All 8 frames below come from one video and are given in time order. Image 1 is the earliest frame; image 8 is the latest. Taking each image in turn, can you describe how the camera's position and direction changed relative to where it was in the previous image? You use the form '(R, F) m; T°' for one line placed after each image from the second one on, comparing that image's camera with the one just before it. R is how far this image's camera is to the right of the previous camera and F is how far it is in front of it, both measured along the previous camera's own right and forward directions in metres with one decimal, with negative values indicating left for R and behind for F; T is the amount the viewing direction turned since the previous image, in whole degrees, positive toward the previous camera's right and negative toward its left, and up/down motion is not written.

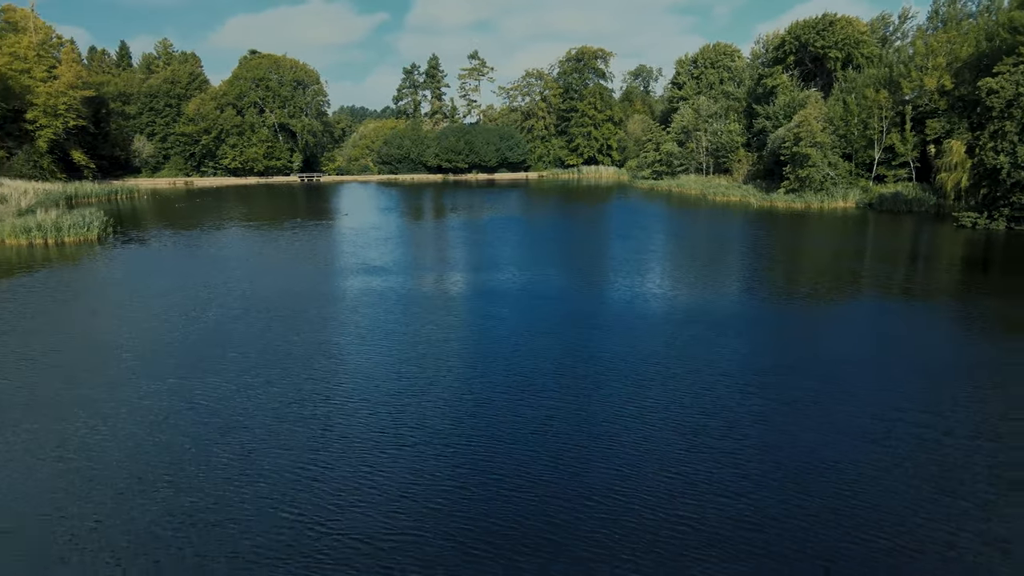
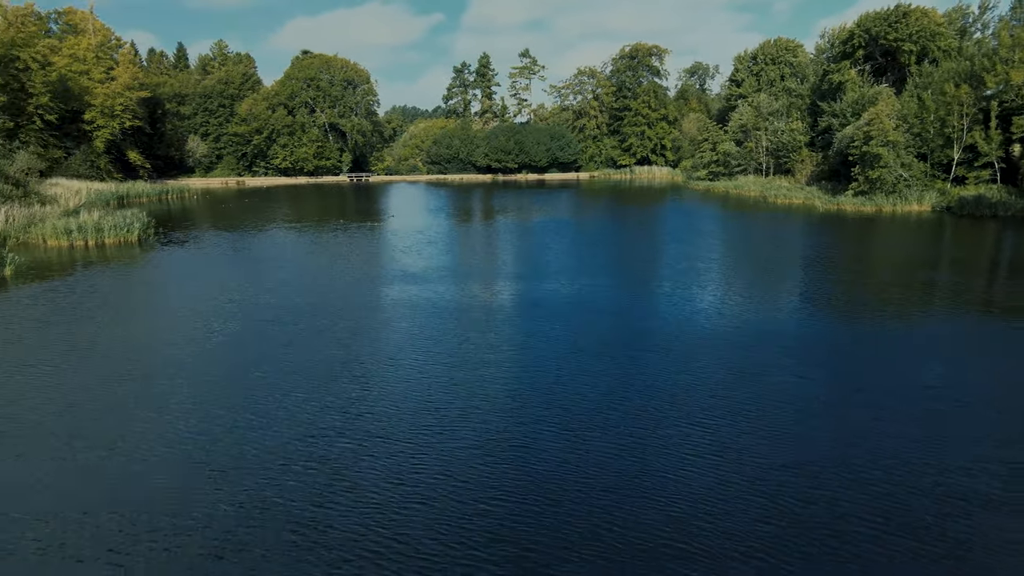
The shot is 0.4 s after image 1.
(+0.1, +1.3) m; -4°
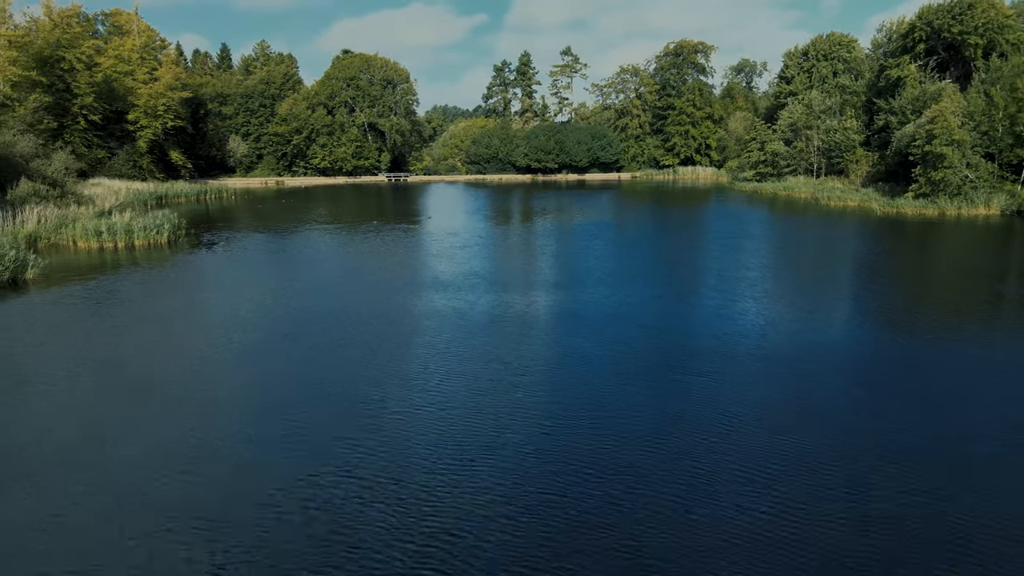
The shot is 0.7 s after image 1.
(+0.1, +1.1) m; -3°
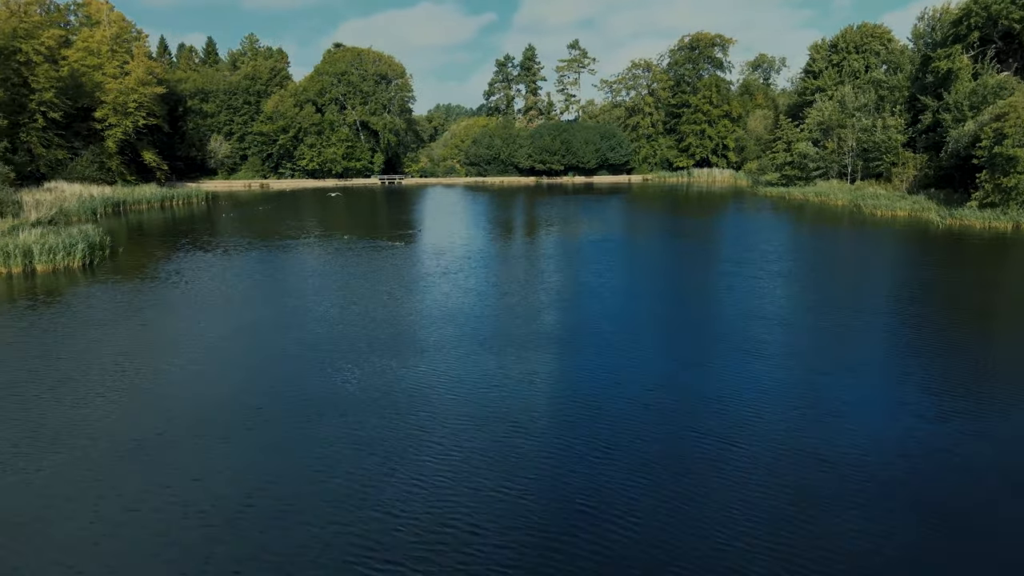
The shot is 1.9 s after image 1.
(+0.3, +4.6) m; 0°
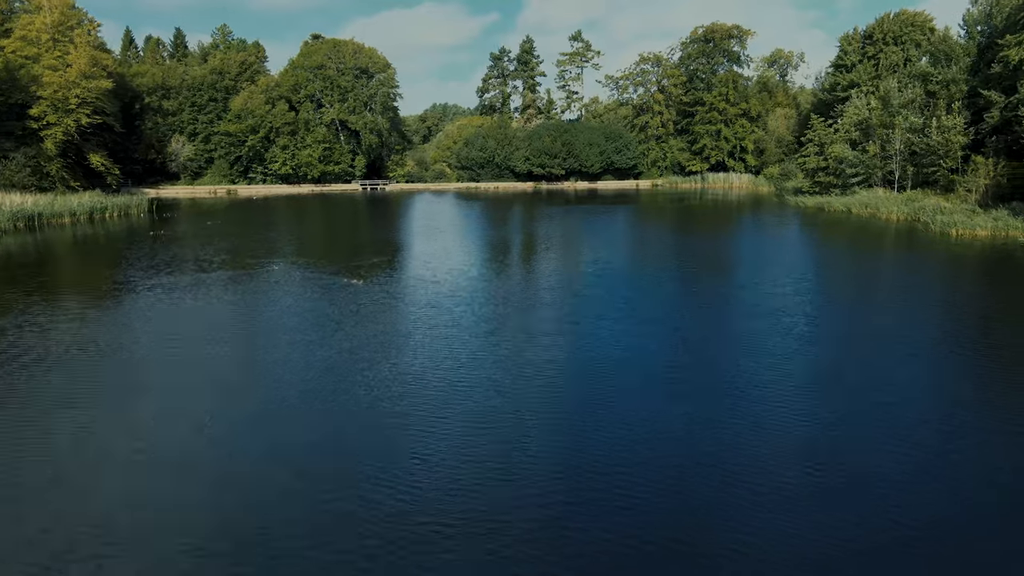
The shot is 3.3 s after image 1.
(+0.4, +6.0) m; 0°
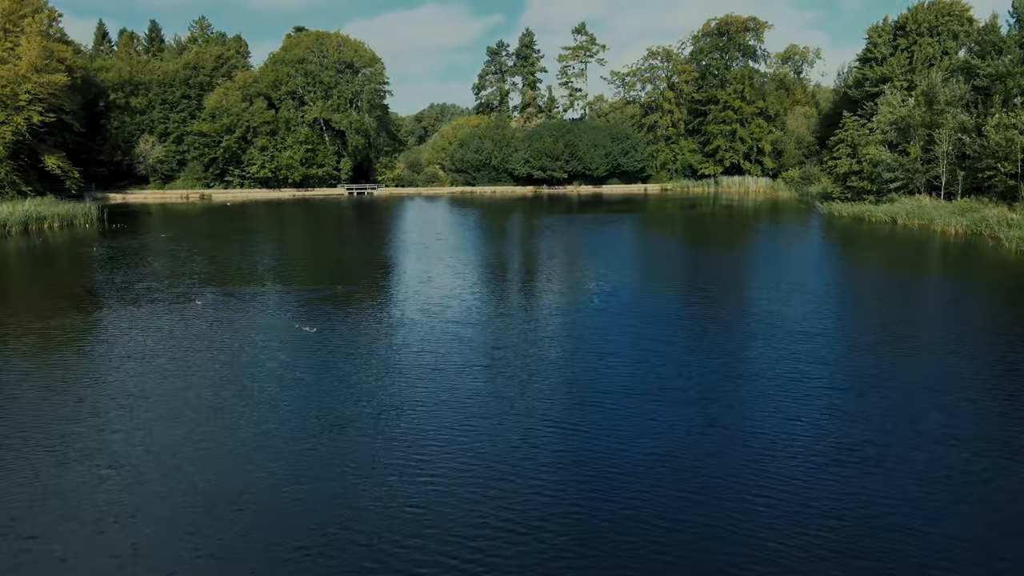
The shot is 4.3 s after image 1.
(+0.1, +4.3) m; 0°
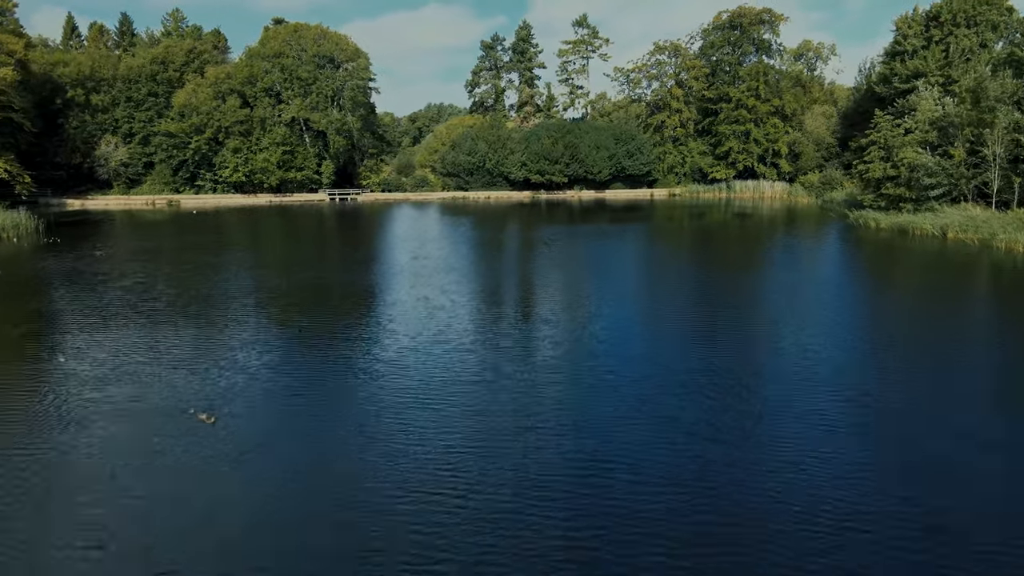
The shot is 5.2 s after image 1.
(+0.3, +4.0) m; 0°
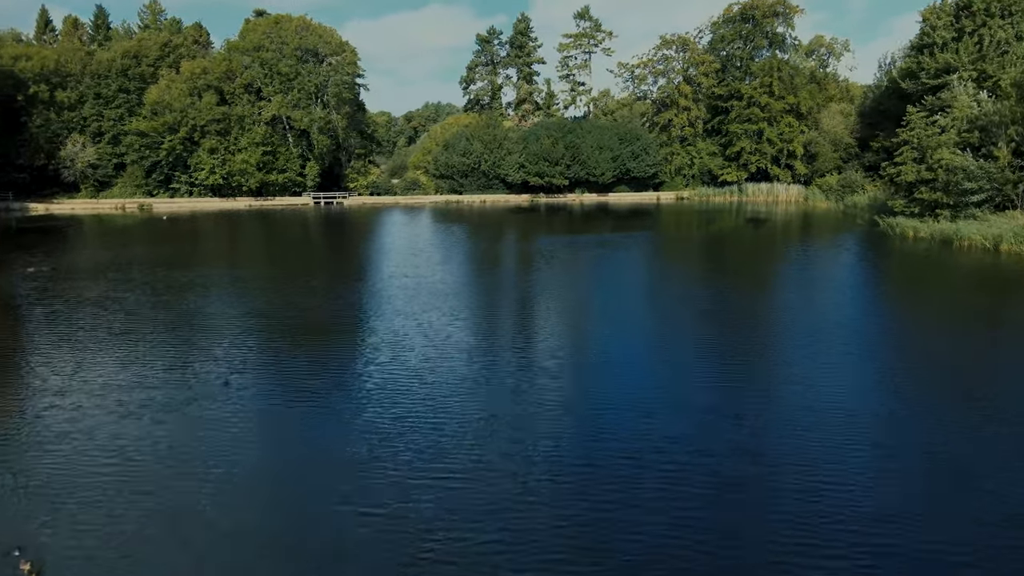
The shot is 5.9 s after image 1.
(+0.1, +3.1) m; 0°
